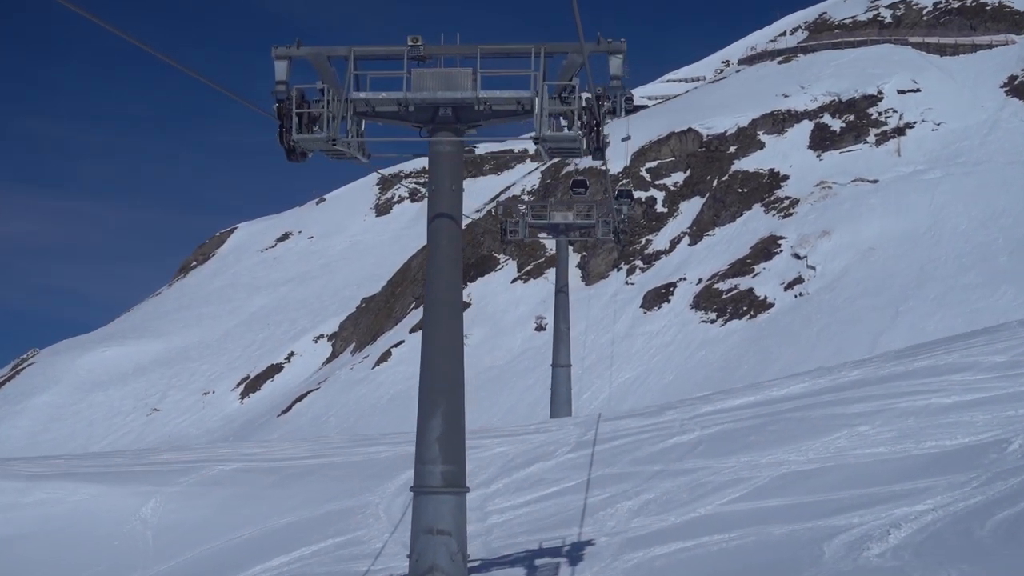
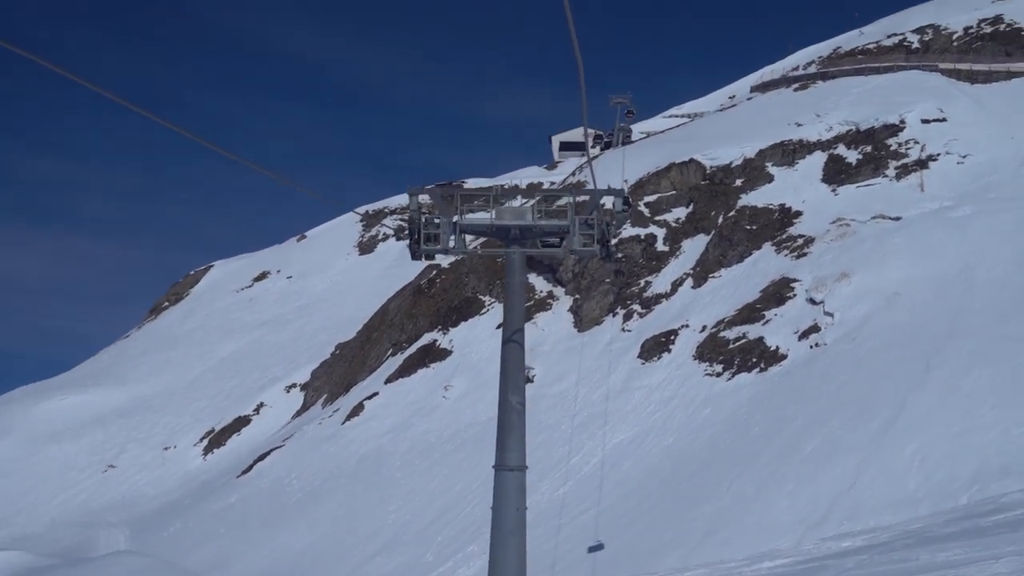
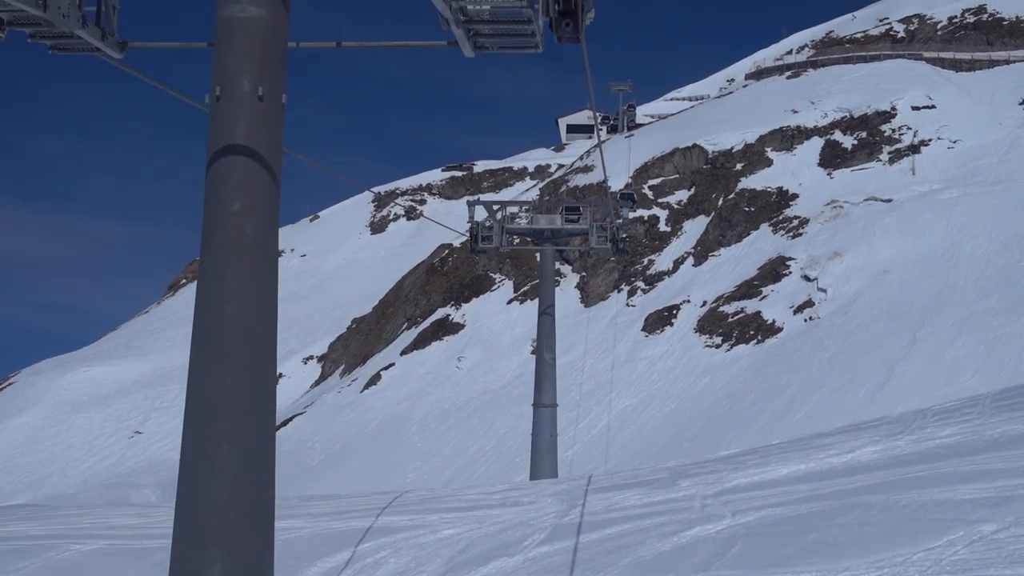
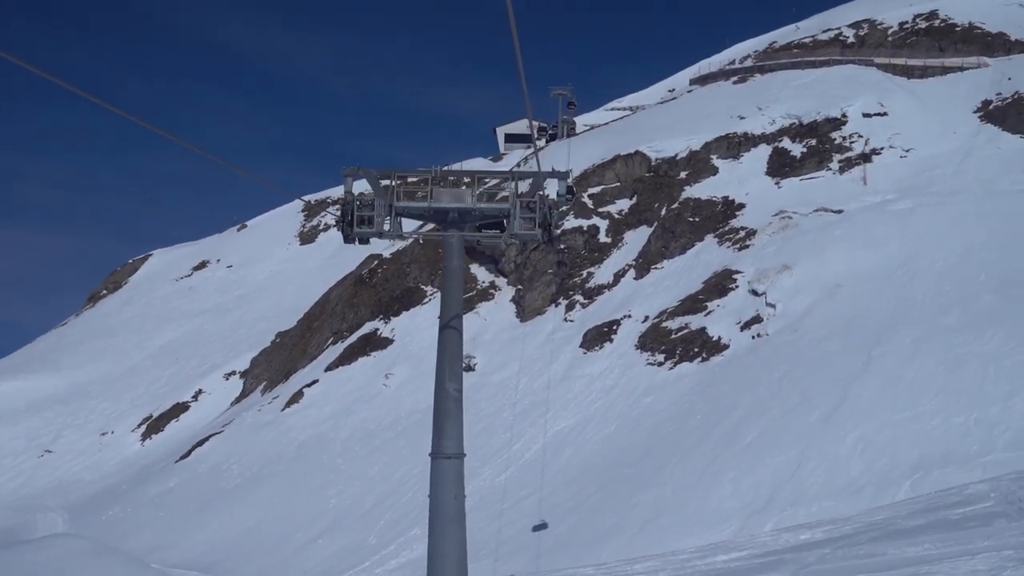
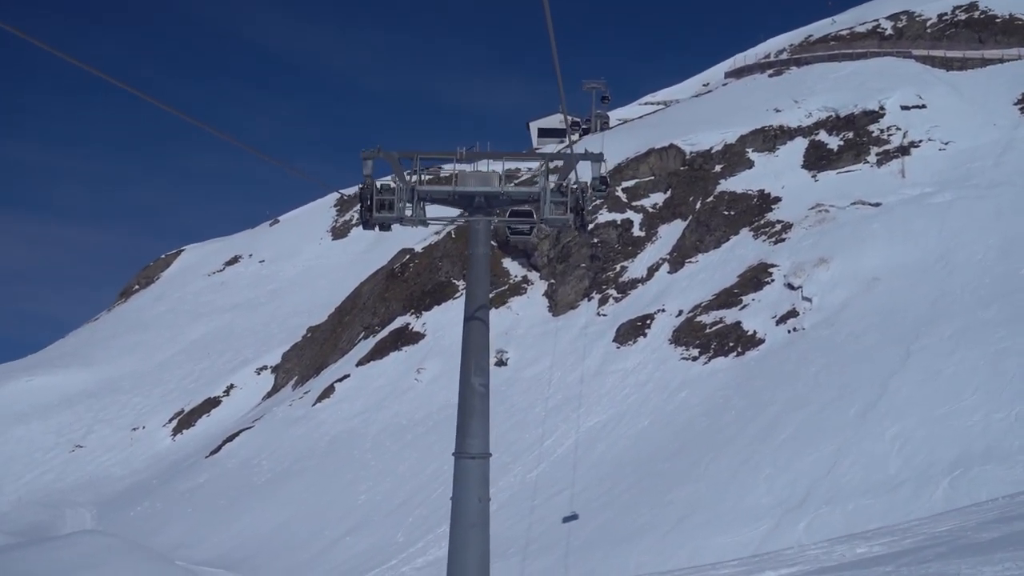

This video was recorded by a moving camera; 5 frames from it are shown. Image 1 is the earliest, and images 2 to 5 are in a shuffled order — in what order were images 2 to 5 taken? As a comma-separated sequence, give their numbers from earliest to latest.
3, 2, 4, 5
